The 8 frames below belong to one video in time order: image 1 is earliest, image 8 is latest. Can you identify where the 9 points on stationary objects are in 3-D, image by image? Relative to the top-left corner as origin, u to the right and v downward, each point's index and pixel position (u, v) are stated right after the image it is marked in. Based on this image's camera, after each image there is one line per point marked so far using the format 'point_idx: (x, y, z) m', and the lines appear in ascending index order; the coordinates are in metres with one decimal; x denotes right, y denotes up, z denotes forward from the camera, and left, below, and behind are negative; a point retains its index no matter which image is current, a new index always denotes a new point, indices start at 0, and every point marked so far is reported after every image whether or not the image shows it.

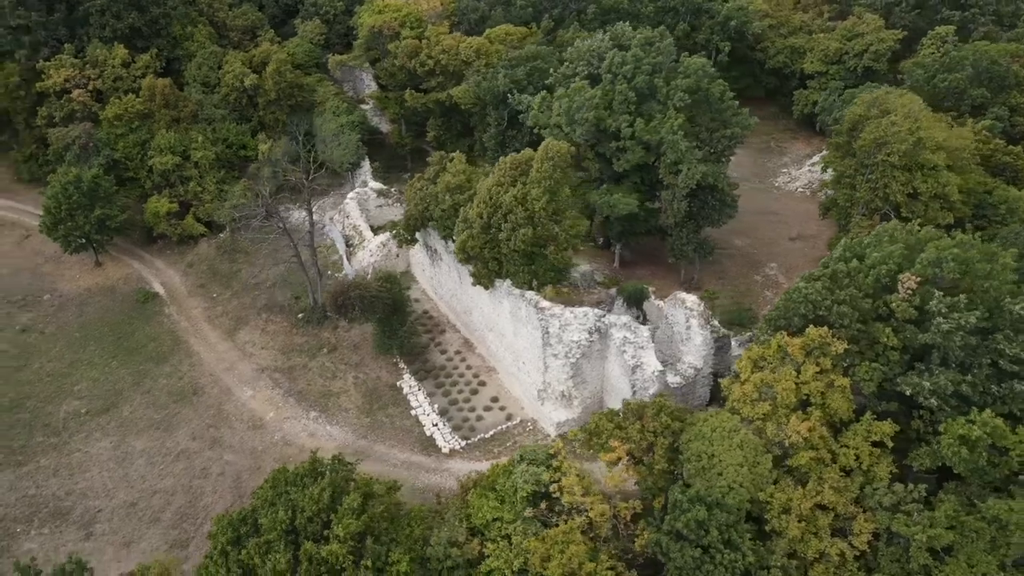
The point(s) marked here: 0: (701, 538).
0: (+5.1, -6.8, +20.0) m
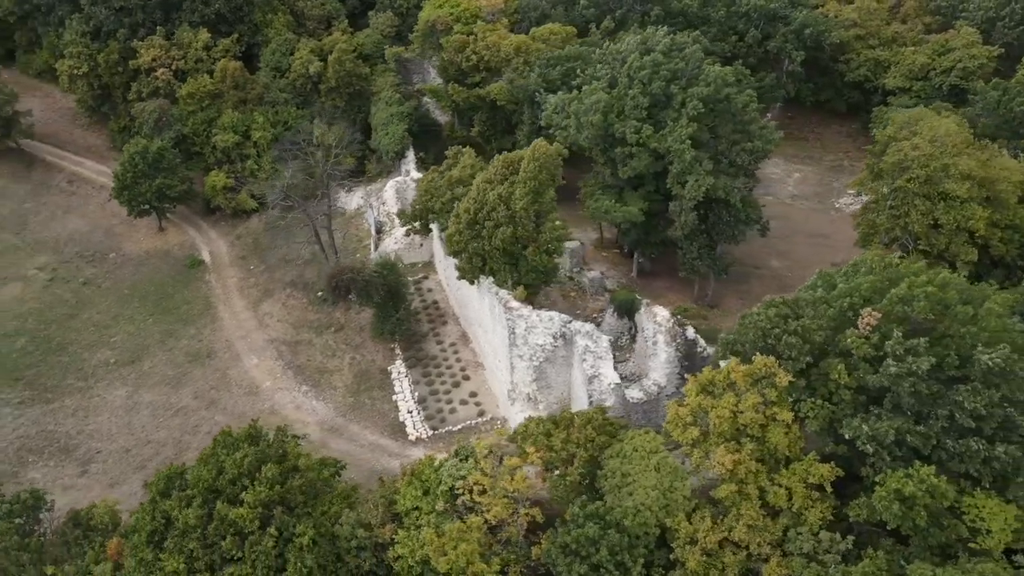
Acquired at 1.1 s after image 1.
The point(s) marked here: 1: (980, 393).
0: (+2.1, -7.1, +19.5) m
1: (+12.6, -2.9, +20.0) m
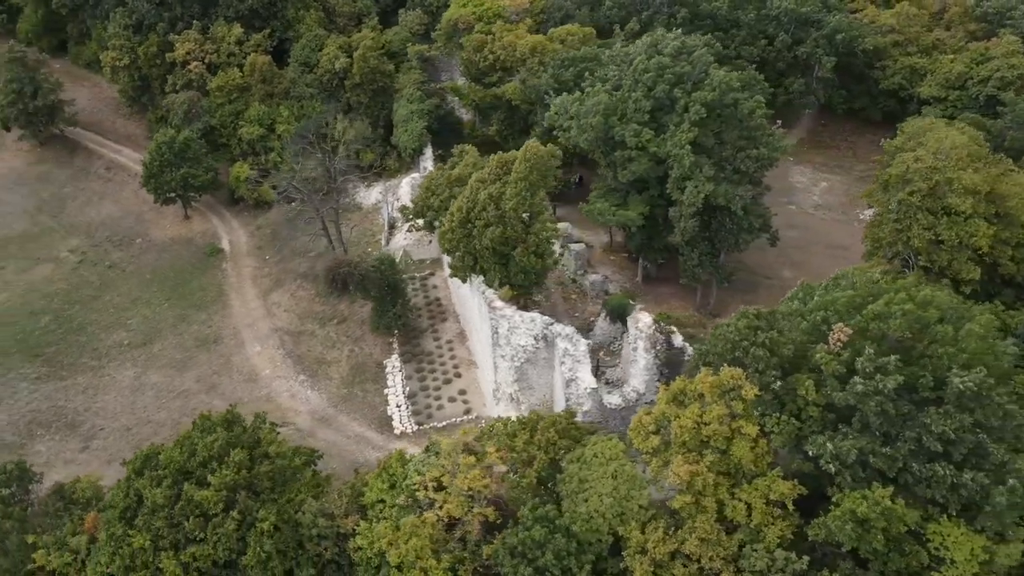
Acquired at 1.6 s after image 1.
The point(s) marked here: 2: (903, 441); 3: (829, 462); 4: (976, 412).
0: (+0.7, -7.2, +19.5) m
1: (+11.4, -3.4, +19.2) m
2: (+10.3, -4.1, +19.5) m
3: (+8.5, -4.6, +19.7) m
4: (+12.1, -3.2, +19.4) m
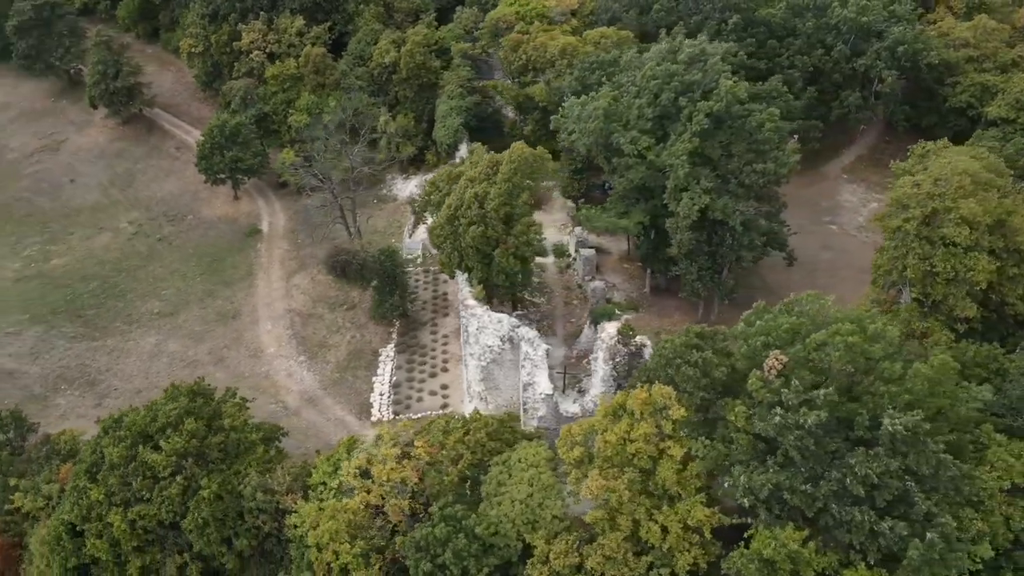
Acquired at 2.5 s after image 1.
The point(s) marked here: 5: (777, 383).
0: (-2.0, -7.2, +19.7) m
1: (+8.9, -4.2, +18.0) m
2: (+7.8, -4.8, +18.5) m
3: (+6.0, -5.2, +19.0) m
4: (+9.6, -4.1, +18.1) m
5: (+7.0, -2.5, +19.4) m
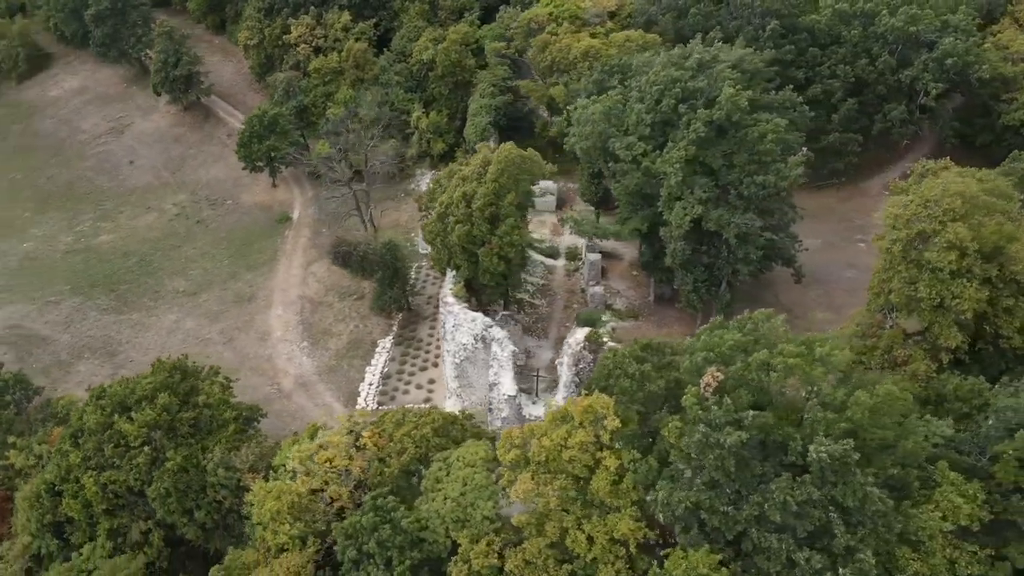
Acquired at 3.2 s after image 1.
0: (-4.0, -7.0, +20.2) m
1: (+6.7, -4.7, +17.4) m
2: (+5.7, -5.3, +18.0) m
3: (+3.9, -5.6, +18.6) m
4: (+7.5, -4.7, +17.4) m
5: (+5.1, -2.9, +18.9) m
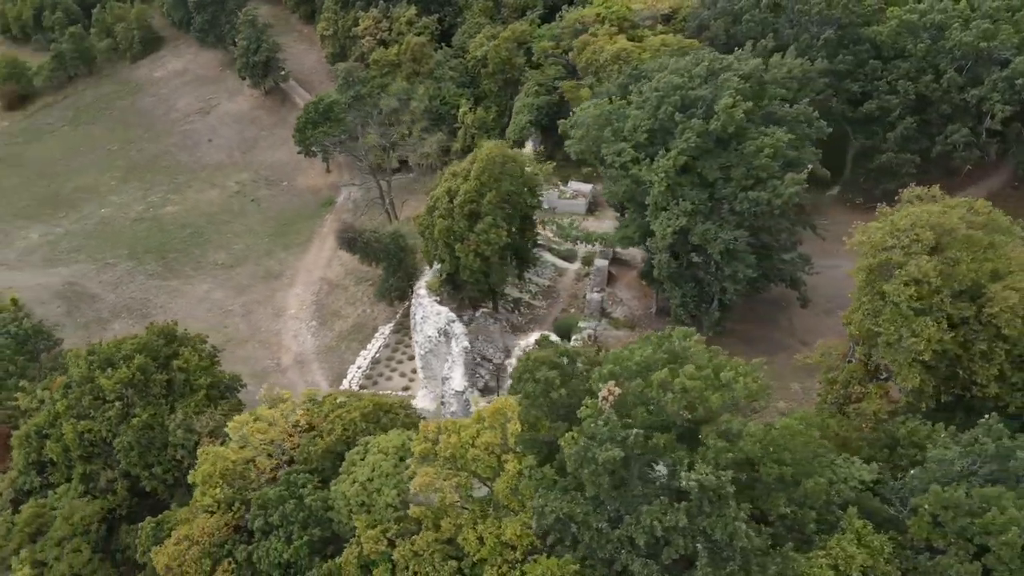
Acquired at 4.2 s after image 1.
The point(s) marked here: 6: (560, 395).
0: (-6.9, -6.5, +21.1) m
1: (+3.6, -5.1, +16.8) m
2: (+2.6, -5.6, +17.5) m
3: (+0.8, -5.8, +18.4) m
4: (+4.3, -5.2, +16.7) m
5: (+2.3, -3.2, +18.5) m
6: (+1.4, -2.9, +19.7) m
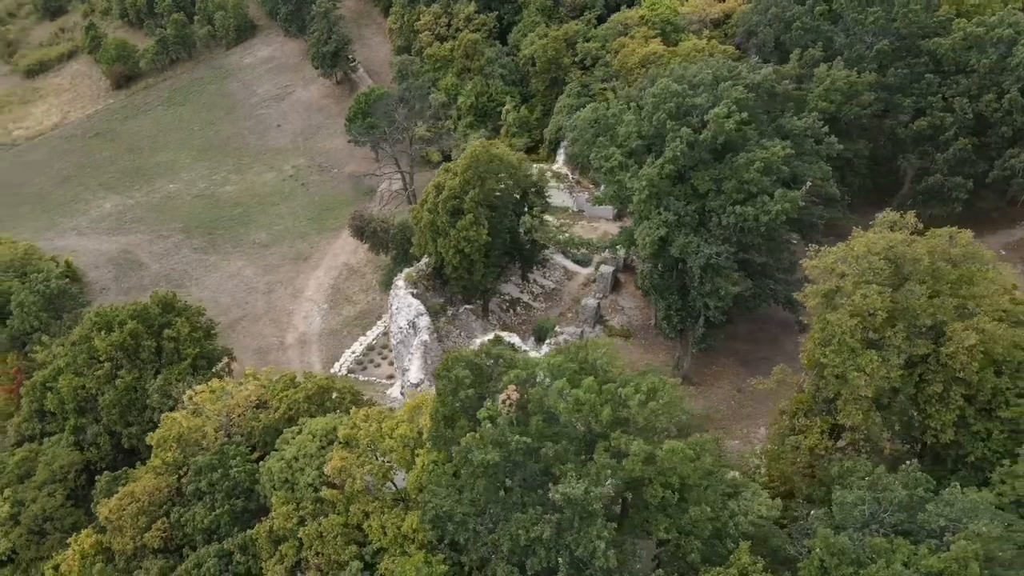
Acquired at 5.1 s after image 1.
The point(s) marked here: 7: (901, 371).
0: (-9.3, -5.9, +22.2) m
1: (+0.5, -5.3, +16.6) m
2: (-0.3, -5.7, +17.4) m
3: (-2.0, -5.7, +18.5) m
4: (+1.3, -5.4, +16.3) m
5: (-0.3, -3.3, +18.4) m
6: (-1.1, -2.9, +19.8) m
7: (+10.5, -2.2, +19.8) m
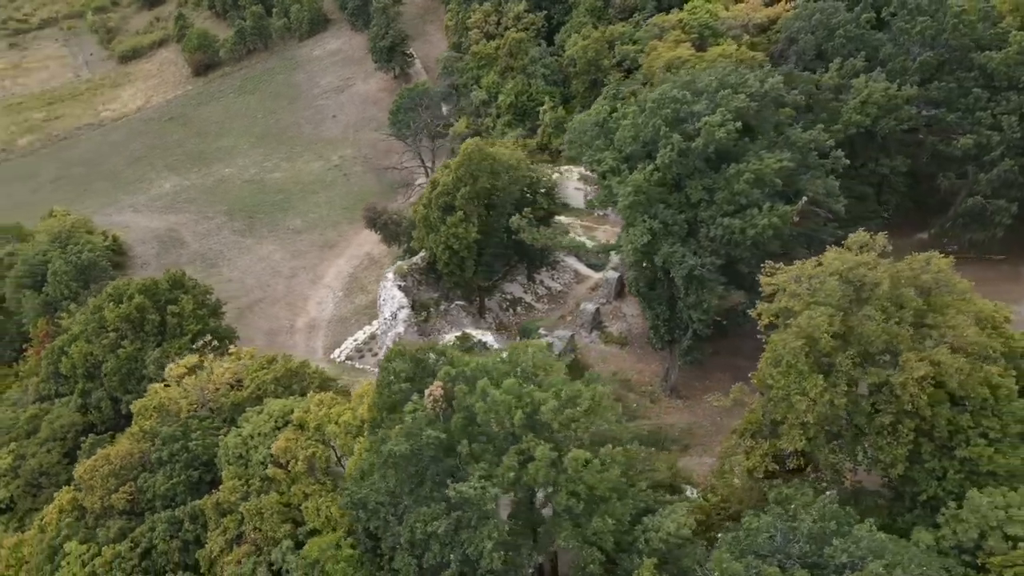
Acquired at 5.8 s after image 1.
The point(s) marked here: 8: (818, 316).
0: (-10.9, -5.2, +23.4) m
1: (-1.7, -5.3, +16.7) m
2: (-2.6, -5.6, +17.7) m
3: (-4.1, -5.5, +18.9) m
4: (-1.0, -5.4, +16.4) m
5: (-2.2, -3.2, +18.7) m
6: (-2.8, -2.7, +20.1) m
7: (+8.7, -2.8, +18.9) m
8: (+8.3, -0.8, +19.0) m
